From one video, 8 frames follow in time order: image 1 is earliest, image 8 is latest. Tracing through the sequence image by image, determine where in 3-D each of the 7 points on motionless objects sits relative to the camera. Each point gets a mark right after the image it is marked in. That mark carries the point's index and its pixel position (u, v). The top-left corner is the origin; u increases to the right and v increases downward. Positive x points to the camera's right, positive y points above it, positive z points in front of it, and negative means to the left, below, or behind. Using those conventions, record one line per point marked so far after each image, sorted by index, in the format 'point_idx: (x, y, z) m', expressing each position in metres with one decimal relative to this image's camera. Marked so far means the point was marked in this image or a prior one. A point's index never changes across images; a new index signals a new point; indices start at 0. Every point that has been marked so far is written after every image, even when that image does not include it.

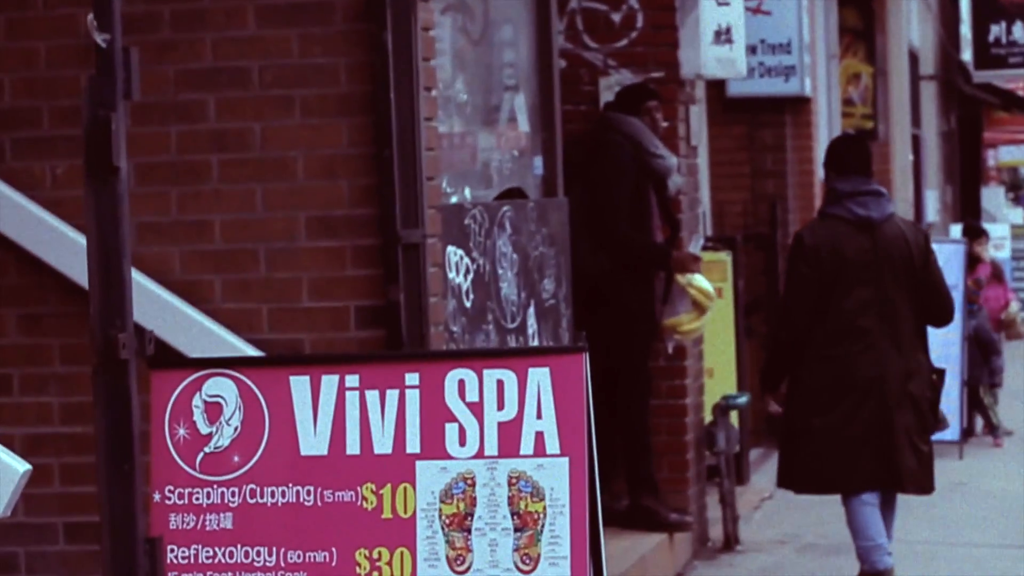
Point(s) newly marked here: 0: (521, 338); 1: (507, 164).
0: (0.0, -0.1, +6.3) m
1: (0.0, +0.4, +6.4) m
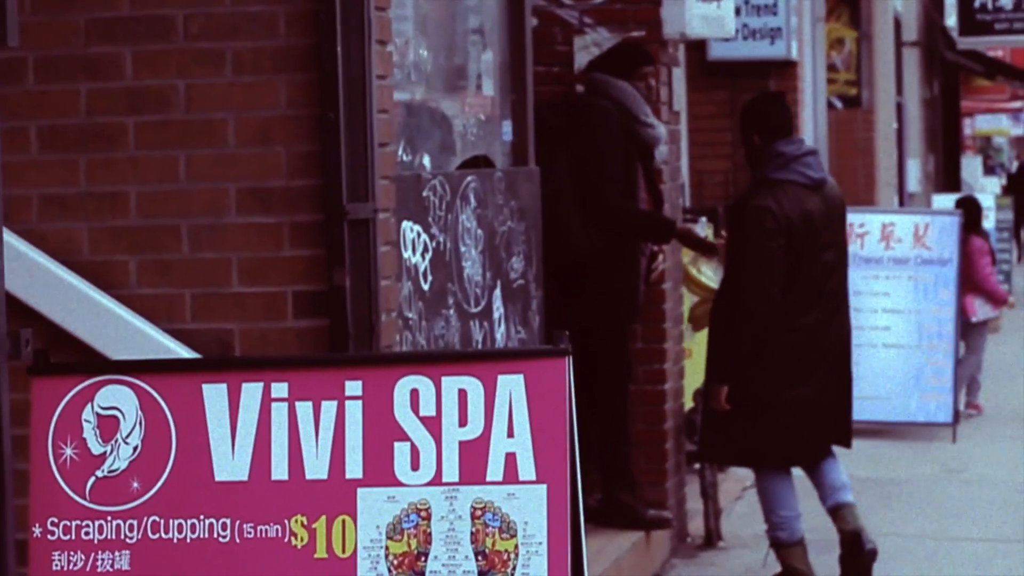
0: (-0.1, -0.1, +5.6) m
1: (-0.1, +0.4, +5.8) m
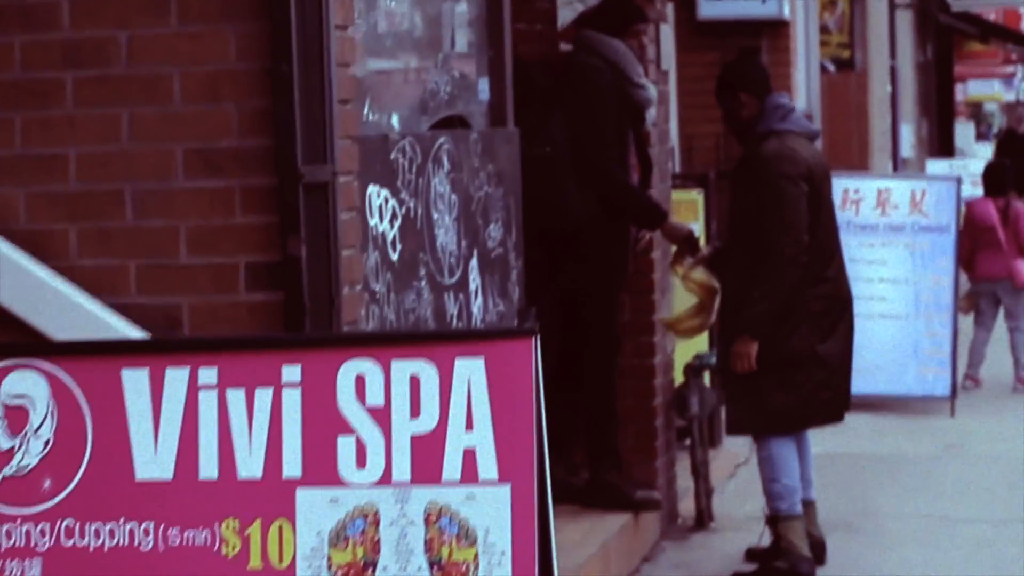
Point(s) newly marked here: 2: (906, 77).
0: (-0.1, 0.0, +5.2) m
1: (-0.2, +0.5, +5.4) m
2: (+3.6, +1.9, +19.4) m
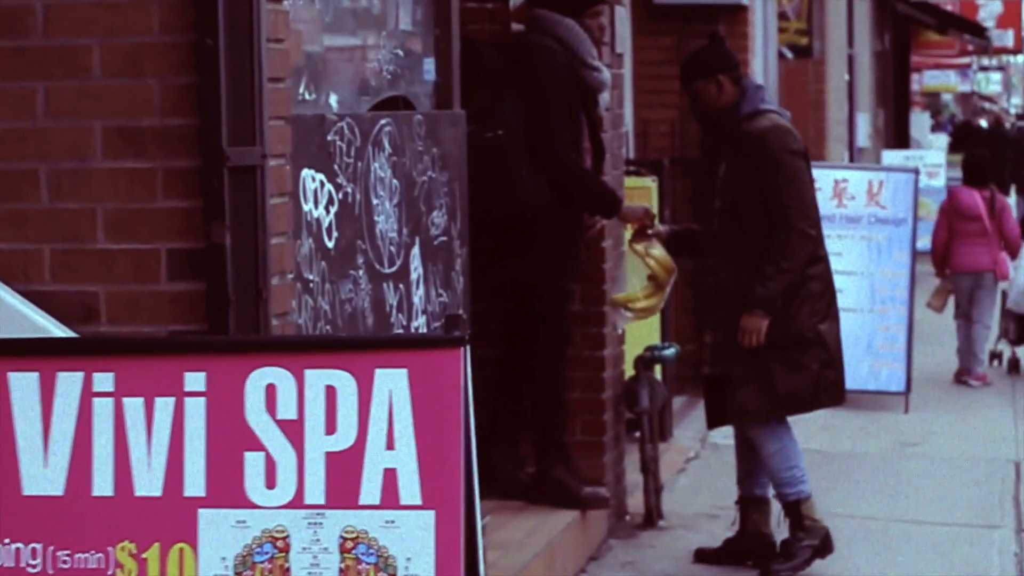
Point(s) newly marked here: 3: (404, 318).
0: (-0.3, 0.0, +5.0) m
1: (-0.3, +0.5, +5.1) m
2: (+3.2, +2.0, +19.2) m
3: (-0.3, -0.1, +5.0) m
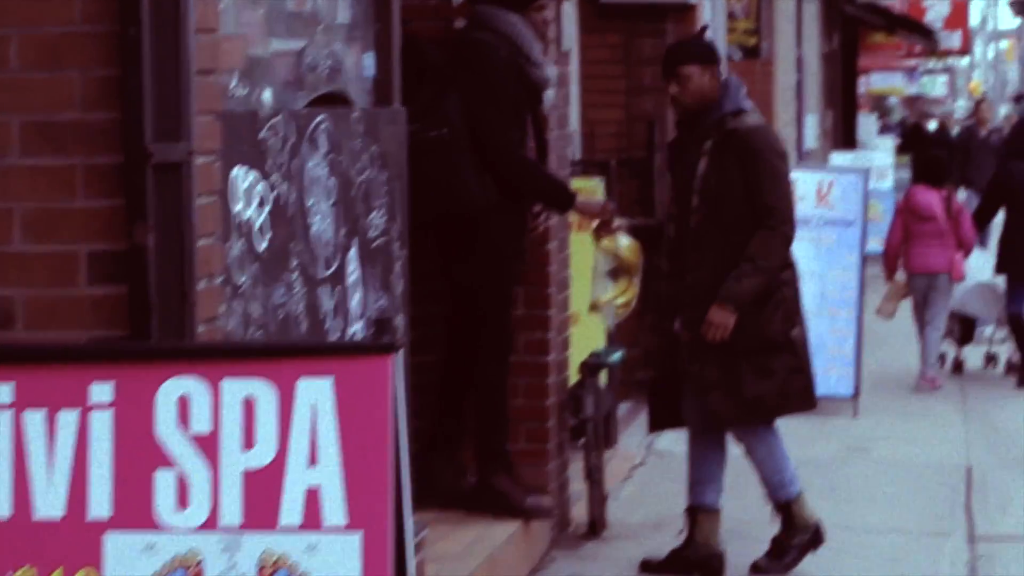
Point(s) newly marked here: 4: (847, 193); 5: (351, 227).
0: (-0.4, 0.0, +4.8) m
1: (-0.4, +0.5, +4.9) m
2: (+2.7, +2.0, +19.1) m
3: (-0.4, -0.1, +4.8) m
4: (+1.5, +0.4, +9.7) m
5: (-0.4, +0.1, +4.9) m
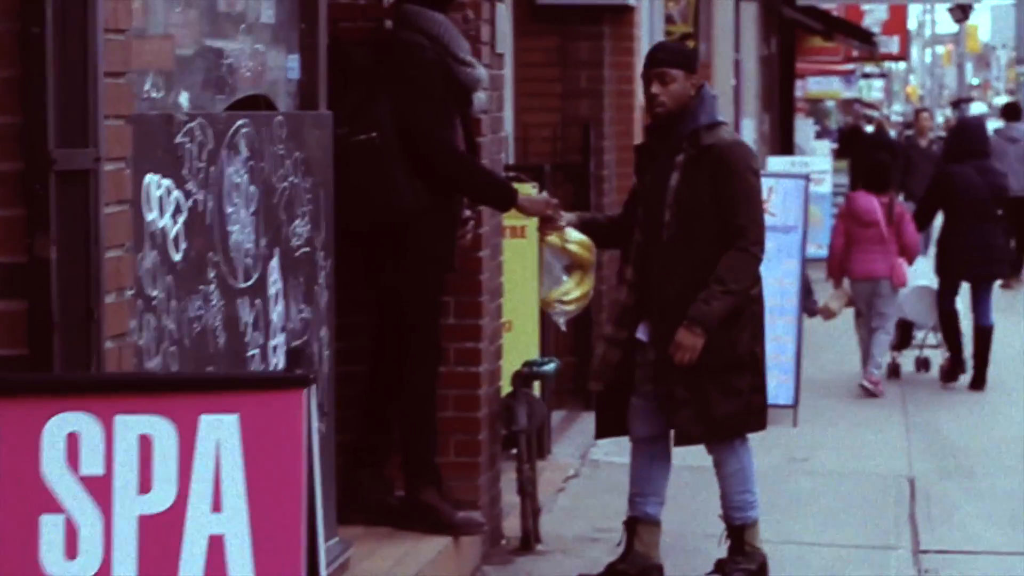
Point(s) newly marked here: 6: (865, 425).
0: (-0.5, 0.0, +4.6) m
1: (-0.6, +0.5, +4.7) m
2: (+2.1, +1.9, +19.0) m
3: (-0.5, -0.1, +4.6) m
4: (+1.2, +0.4, +9.6) m
5: (-0.5, +0.1, +4.7) m
6: (+1.6, -0.6, +9.9) m
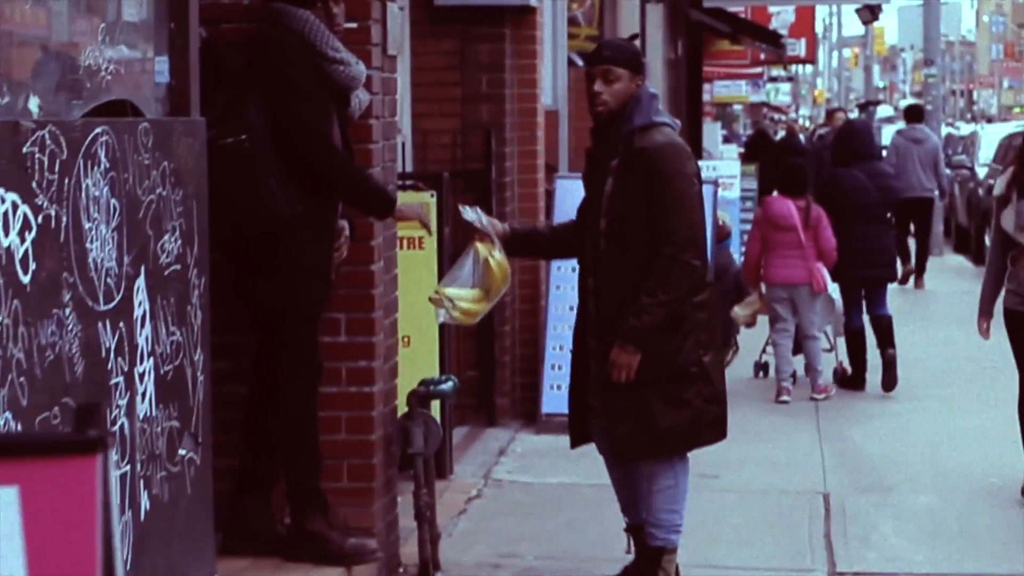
0: (-0.8, -0.1, +4.2) m
1: (-0.8, +0.5, +4.4) m
2: (+1.3, +1.9, +18.7) m
3: (-0.8, -0.1, +4.2) m
4: (+0.8, +0.4, +9.3) m
5: (-0.8, +0.1, +4.3) m
6: (+1.2, -0.7, +9.6) m
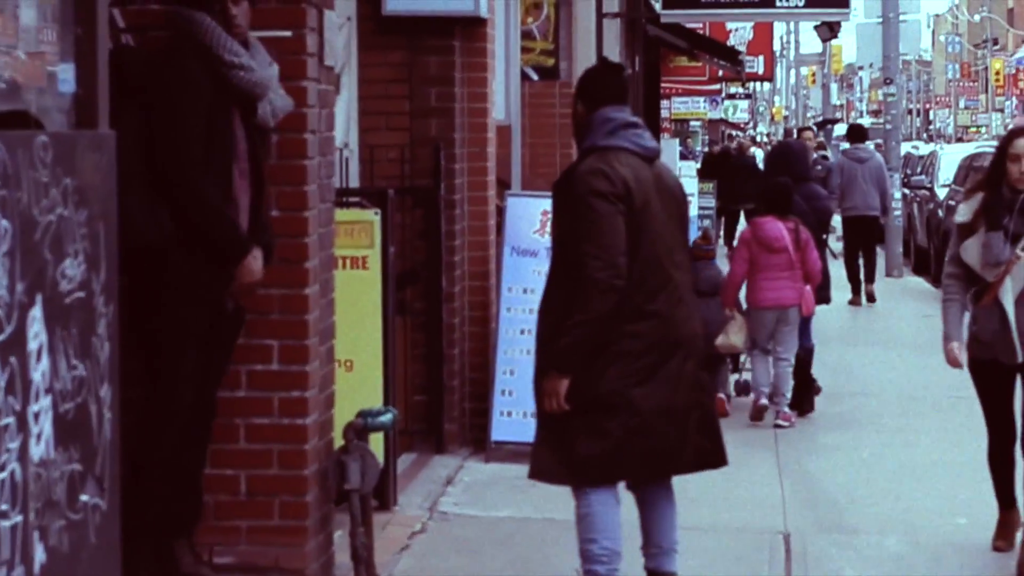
0: (-0.9, -0.1, +3.8) m
1: (-0.9, +0.4, +3.9) m
2: (+0.9, +1.7, +18.3) m
3: (-0.9, -0.2, +3.8) m
4: (+0.6, +0.3, +8.9) m
5: (-0.9, 0.0, +3.9) m
6: (+1.0, -0.8, +9.2) m
